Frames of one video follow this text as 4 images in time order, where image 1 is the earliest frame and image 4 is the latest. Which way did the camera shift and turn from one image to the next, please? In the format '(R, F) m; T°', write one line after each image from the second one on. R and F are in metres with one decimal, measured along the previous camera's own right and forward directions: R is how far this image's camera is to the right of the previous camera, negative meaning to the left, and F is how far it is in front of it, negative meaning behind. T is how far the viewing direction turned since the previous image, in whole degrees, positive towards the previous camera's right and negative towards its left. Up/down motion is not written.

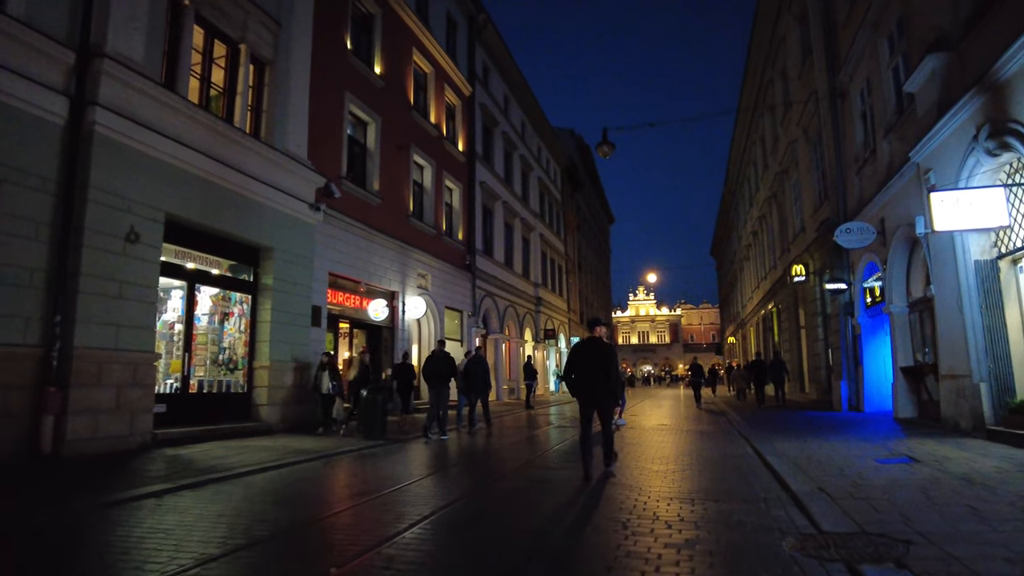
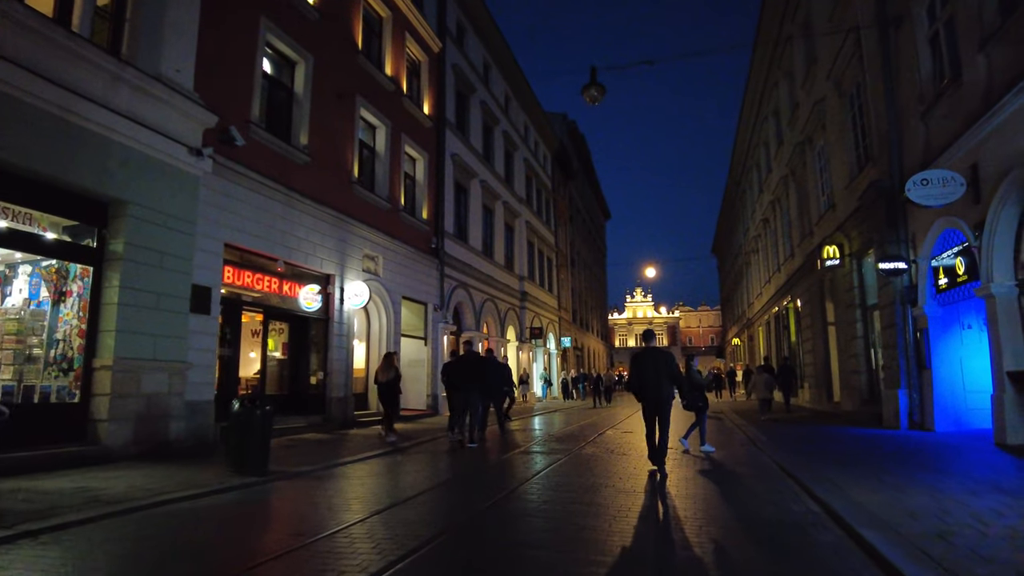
(+0.8, +3.8) m; 0°
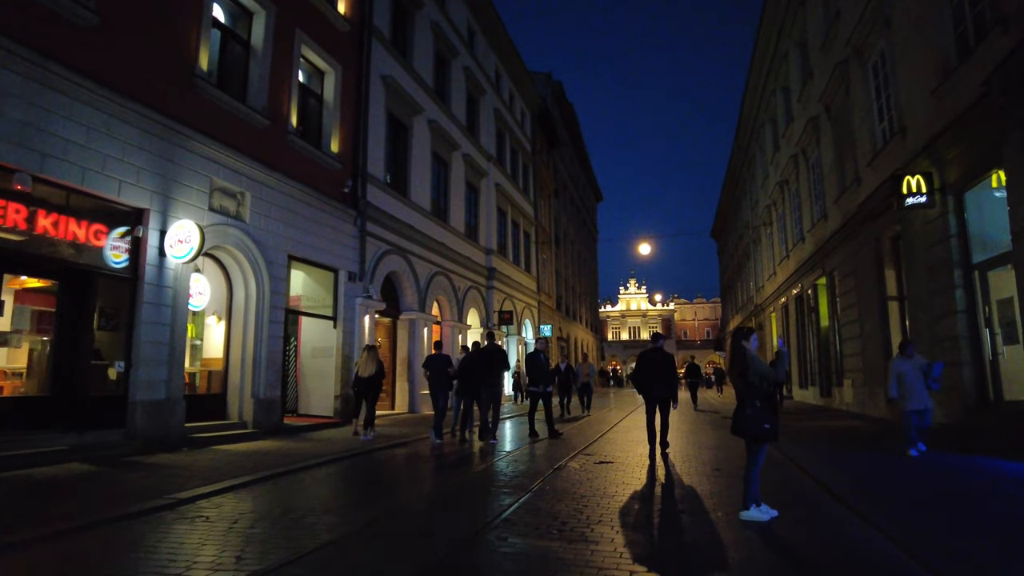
(+1.2, +5.5) m; +1°
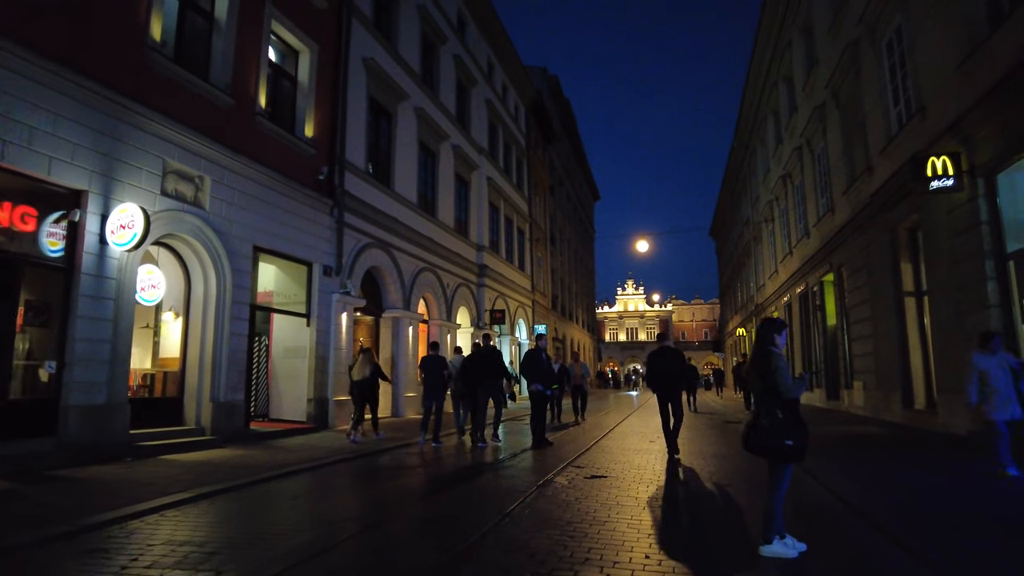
(+0.2, +1.0) m; 0°
